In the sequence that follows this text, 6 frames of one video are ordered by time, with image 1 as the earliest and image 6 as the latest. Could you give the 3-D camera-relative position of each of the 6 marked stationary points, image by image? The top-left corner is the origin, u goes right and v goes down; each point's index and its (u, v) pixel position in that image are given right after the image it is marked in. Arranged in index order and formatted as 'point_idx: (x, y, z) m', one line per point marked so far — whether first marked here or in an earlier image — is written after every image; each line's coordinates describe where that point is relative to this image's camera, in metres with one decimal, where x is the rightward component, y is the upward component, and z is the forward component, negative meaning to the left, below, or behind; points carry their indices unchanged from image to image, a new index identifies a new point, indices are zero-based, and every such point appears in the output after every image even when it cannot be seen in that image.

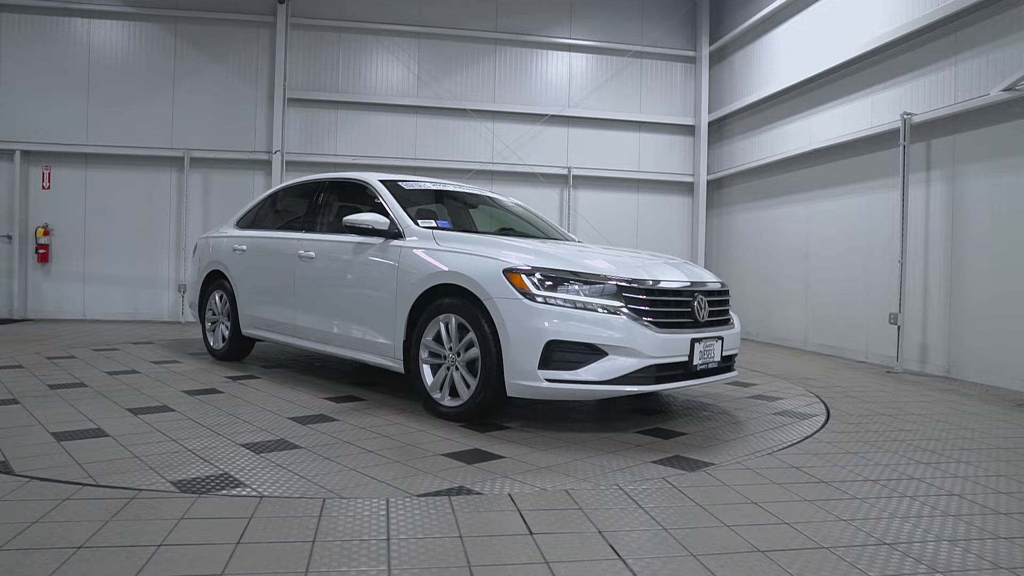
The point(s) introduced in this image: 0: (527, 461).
0: (+0.1, -0.8, +3.4) m
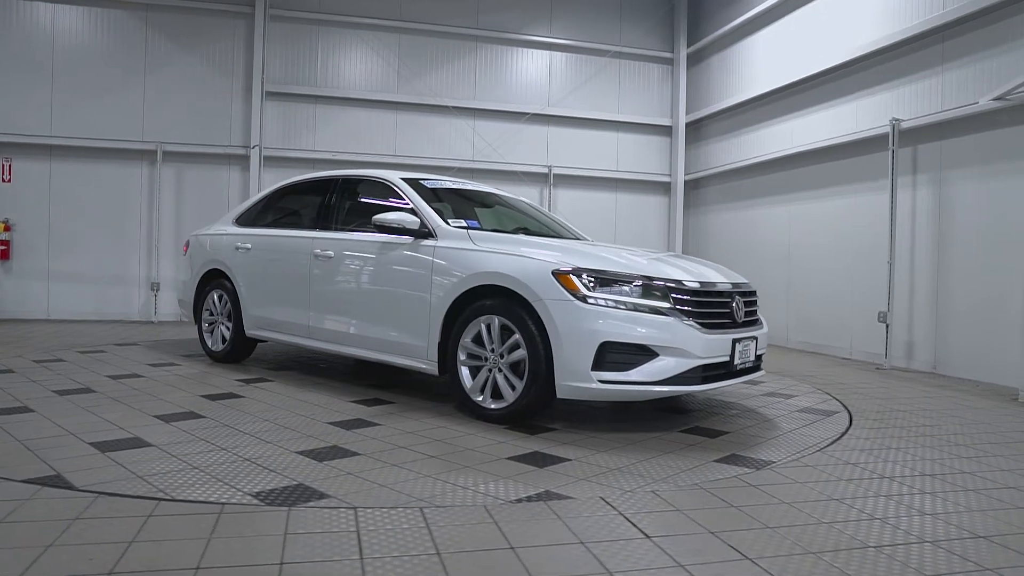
0: (+0.4, -0.8, +3.4) m
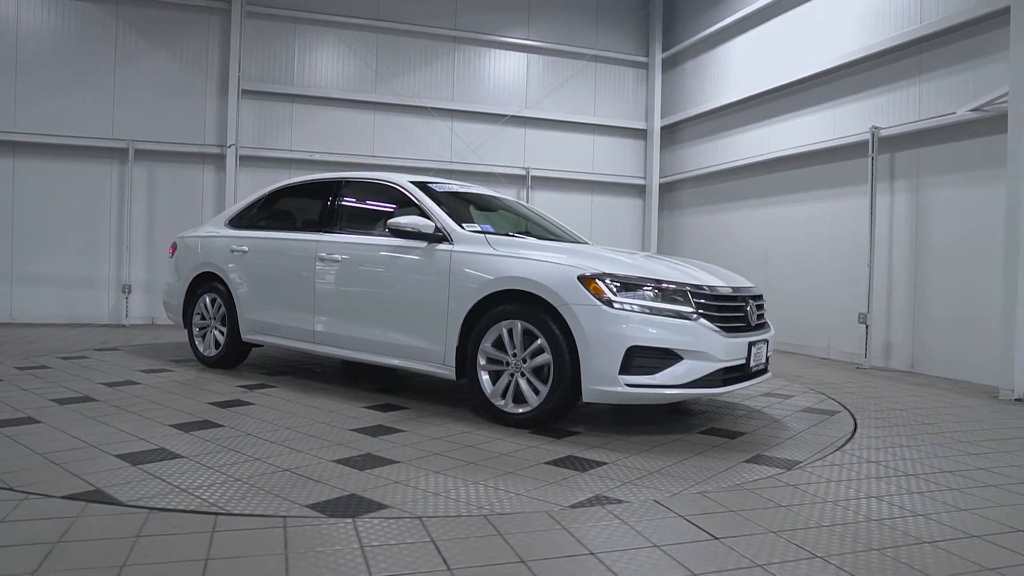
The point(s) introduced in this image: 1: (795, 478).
0: (+0.6, -0.9, +3.4) m
1: (+1.3, -0.9, +3.3) m
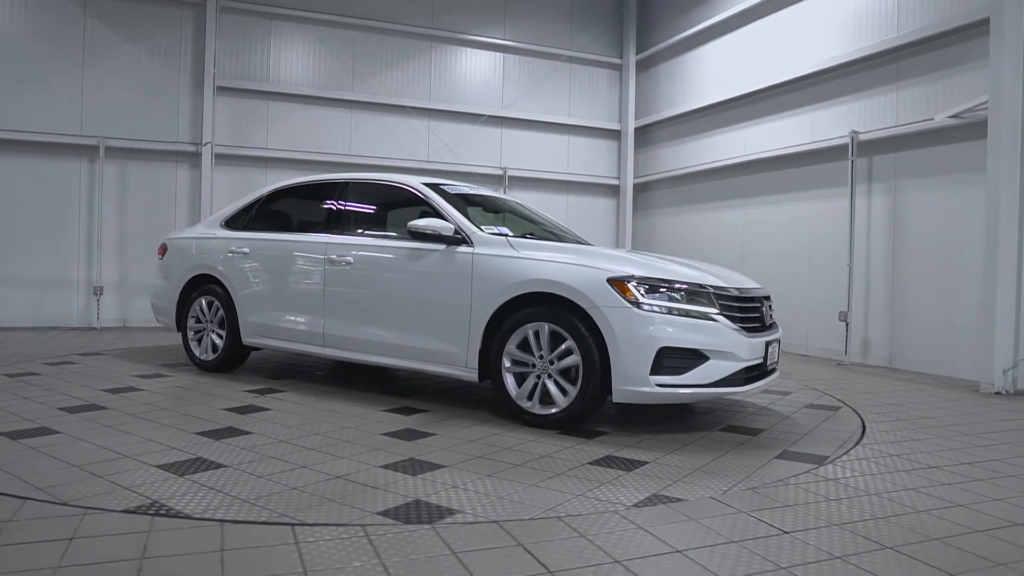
0: (+0.8, -0.9, +3.5) m
1: (+1.5, -0.9, +3.4) m
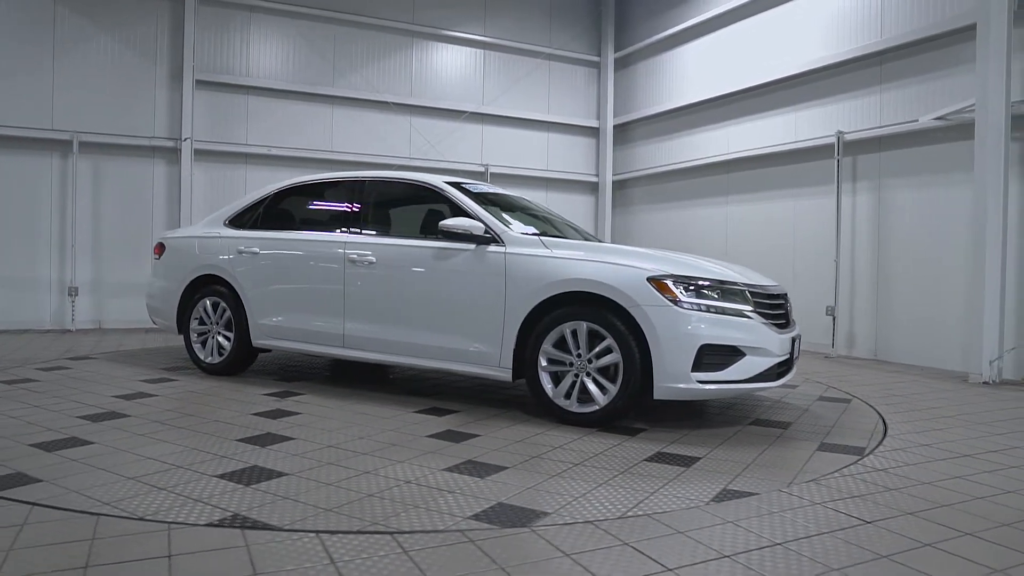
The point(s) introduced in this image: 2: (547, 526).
0: (+1.1, -0.9, +3.5) m
1: (+1.8, -0.9, +3.5) m
2: (+0.1, -0.9, +2.6) m
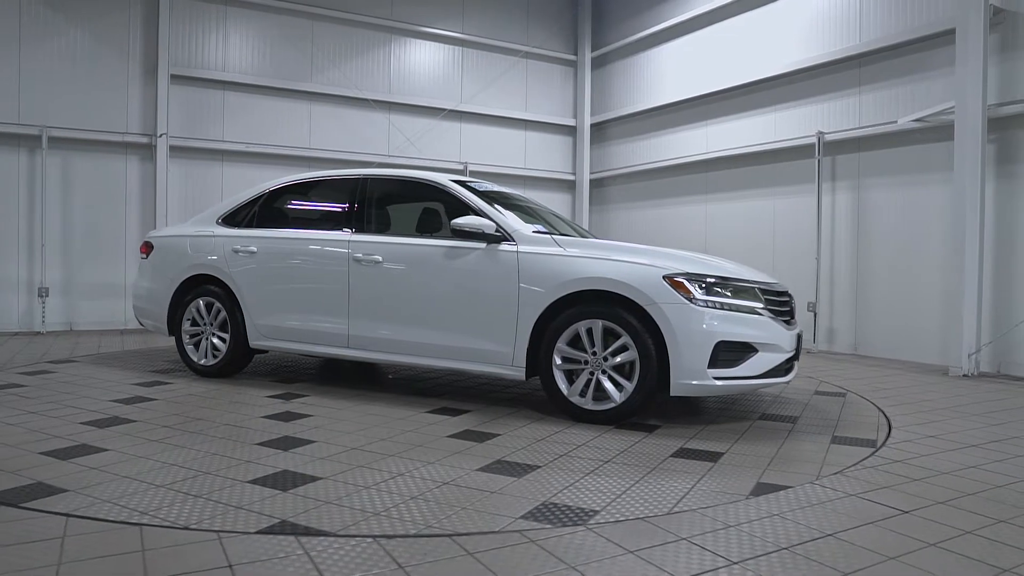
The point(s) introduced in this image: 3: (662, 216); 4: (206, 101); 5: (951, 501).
0: (+1.2, -0.8, +3.6) m
1: (+1.9, -0.9, +3.7) m
2: (+0.3, -0.9, +2.6) m
3: (+2.3, +1.1, +10.8) m
4: (-3.9, +2.4, +9.0) m
5: (+1.8, -0.9, +2.9) m
